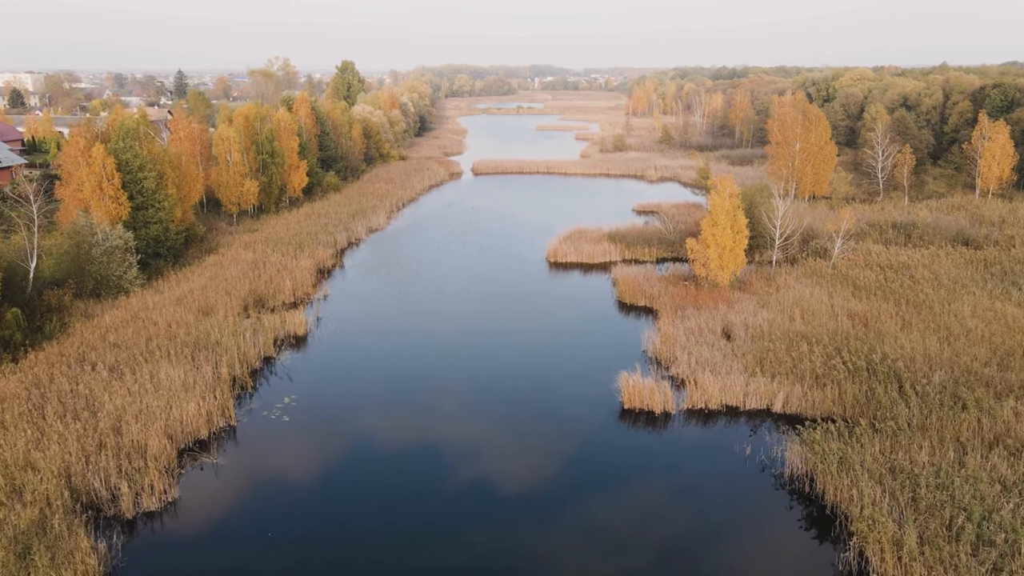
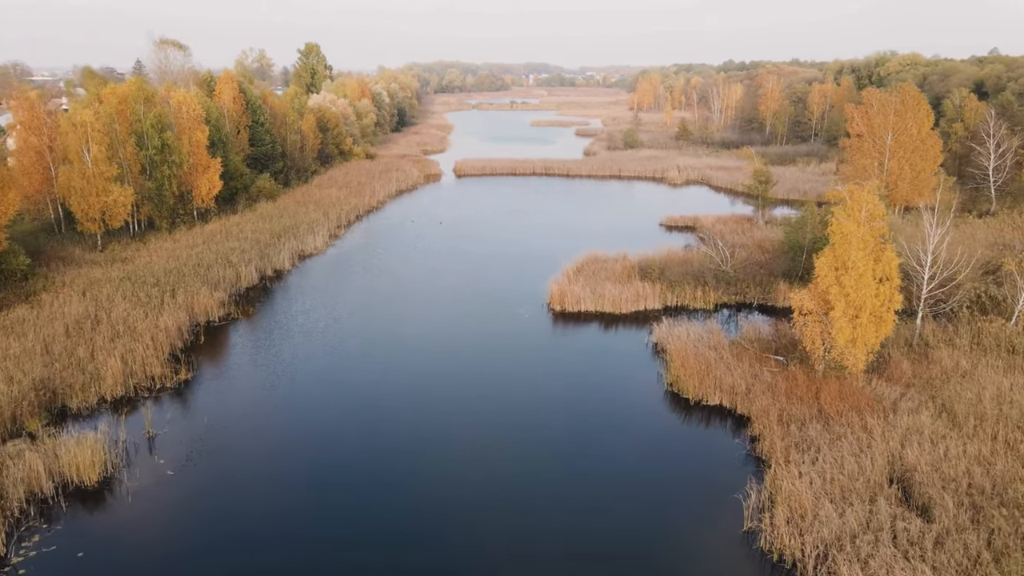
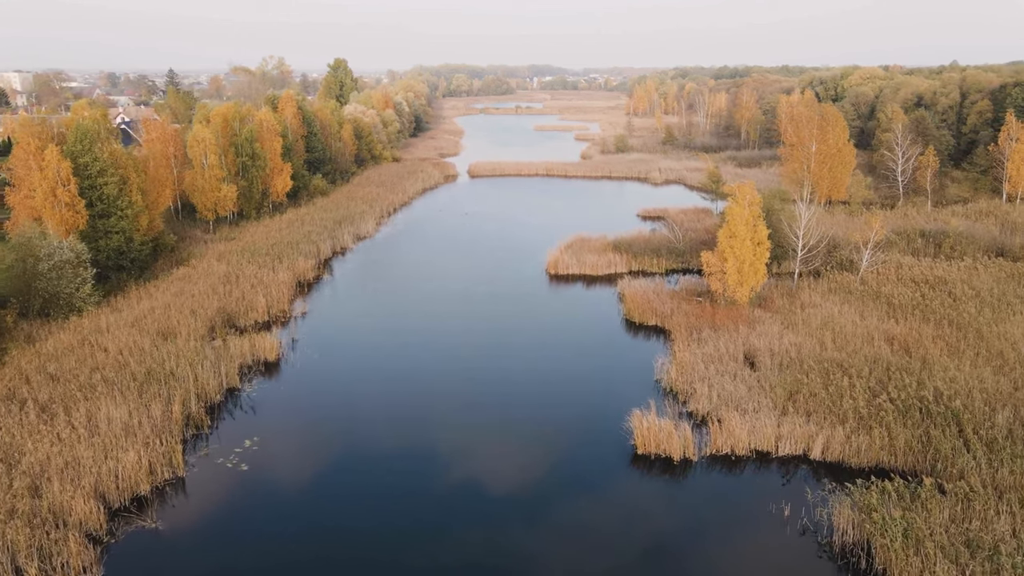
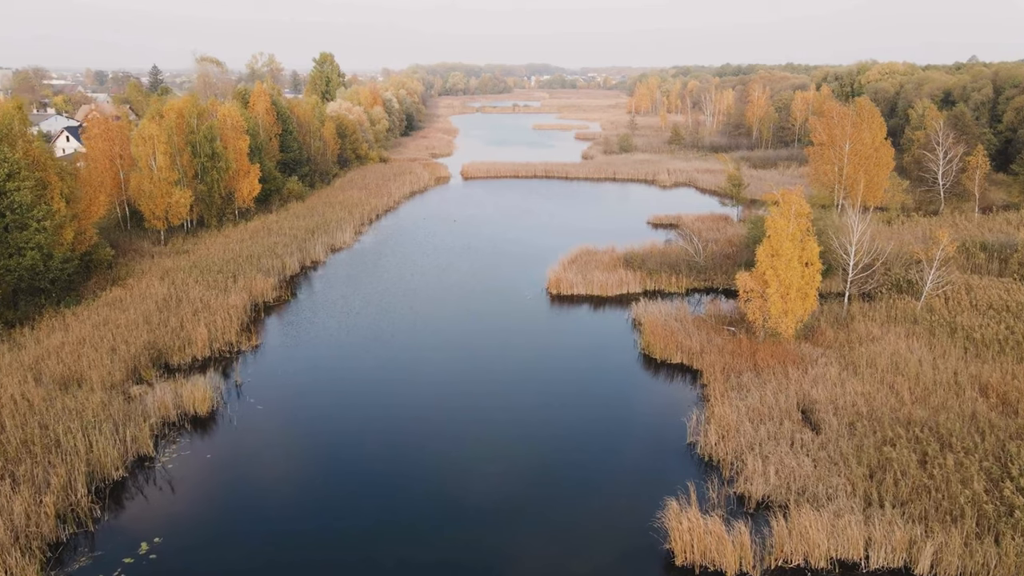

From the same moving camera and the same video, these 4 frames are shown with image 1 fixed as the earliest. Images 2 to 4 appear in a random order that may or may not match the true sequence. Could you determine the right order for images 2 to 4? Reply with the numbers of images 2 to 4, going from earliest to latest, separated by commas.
3, 4, 2
